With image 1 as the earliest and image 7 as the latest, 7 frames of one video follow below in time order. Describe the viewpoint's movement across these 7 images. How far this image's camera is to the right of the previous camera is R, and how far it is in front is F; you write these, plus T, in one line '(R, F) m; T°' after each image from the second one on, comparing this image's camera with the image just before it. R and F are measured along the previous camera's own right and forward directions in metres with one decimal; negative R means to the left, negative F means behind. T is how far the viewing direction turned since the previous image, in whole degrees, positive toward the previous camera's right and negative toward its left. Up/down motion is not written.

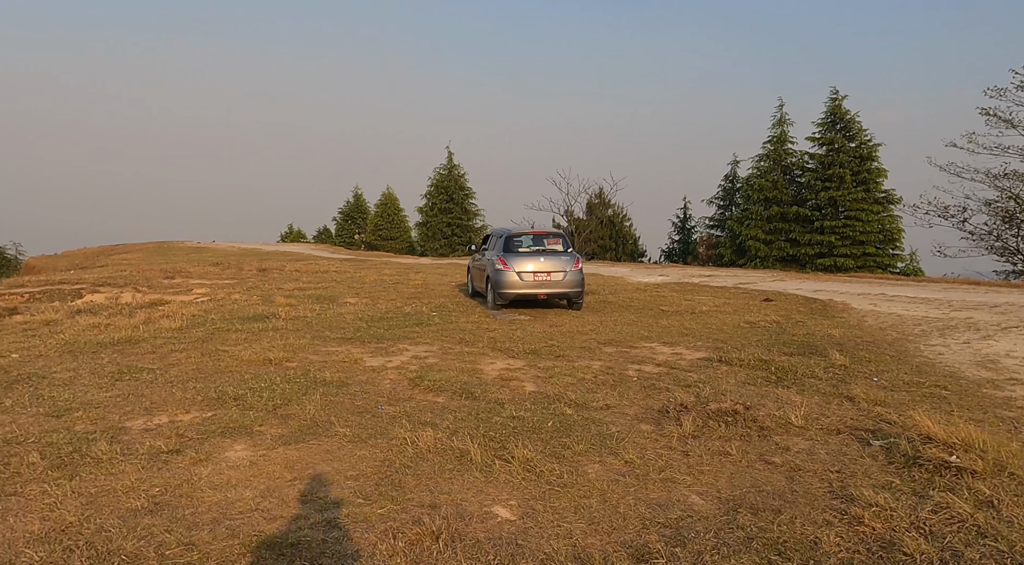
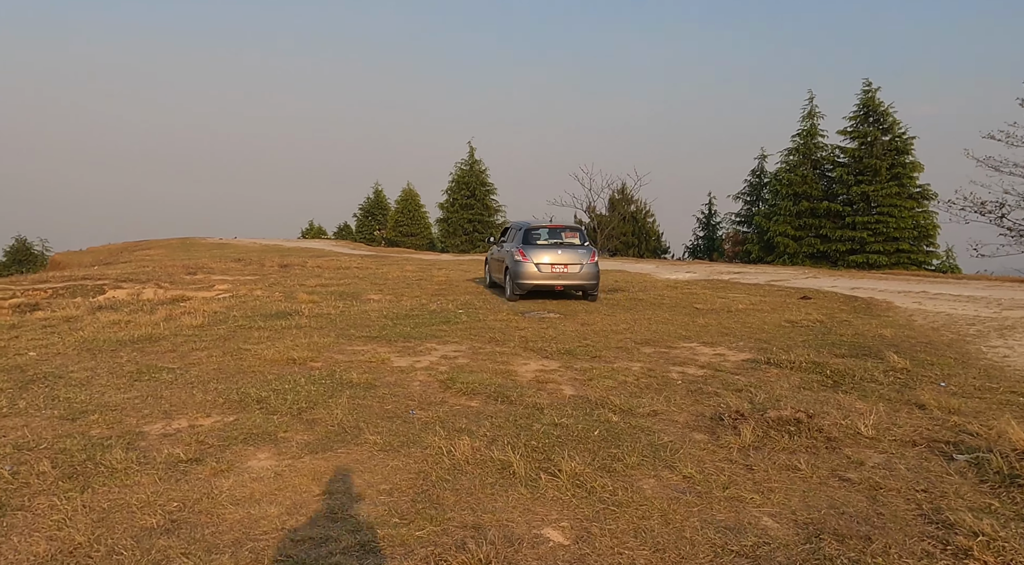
(-0.1, +0.4) m; -1°
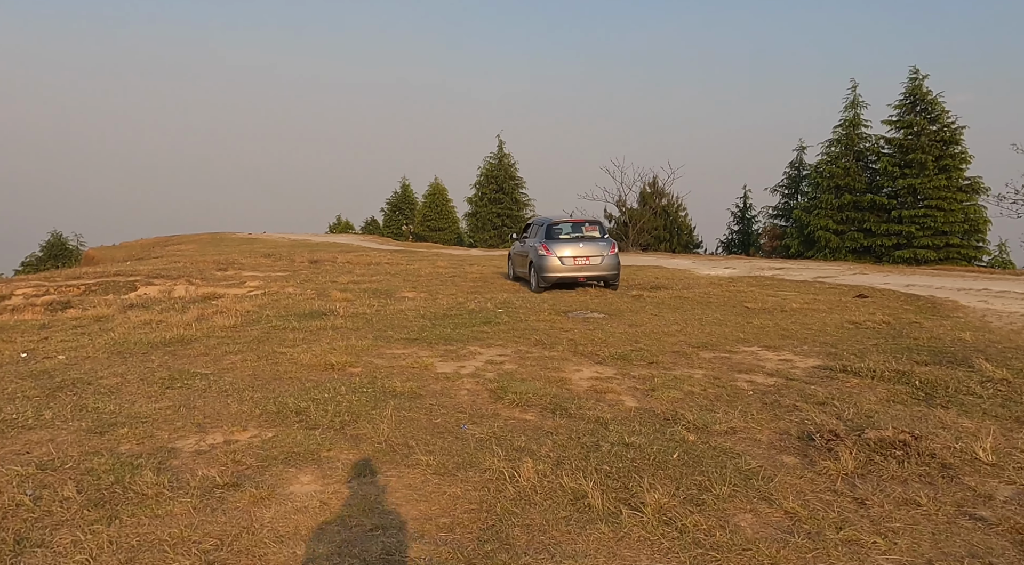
(-0.2, +0.5) m; -2°
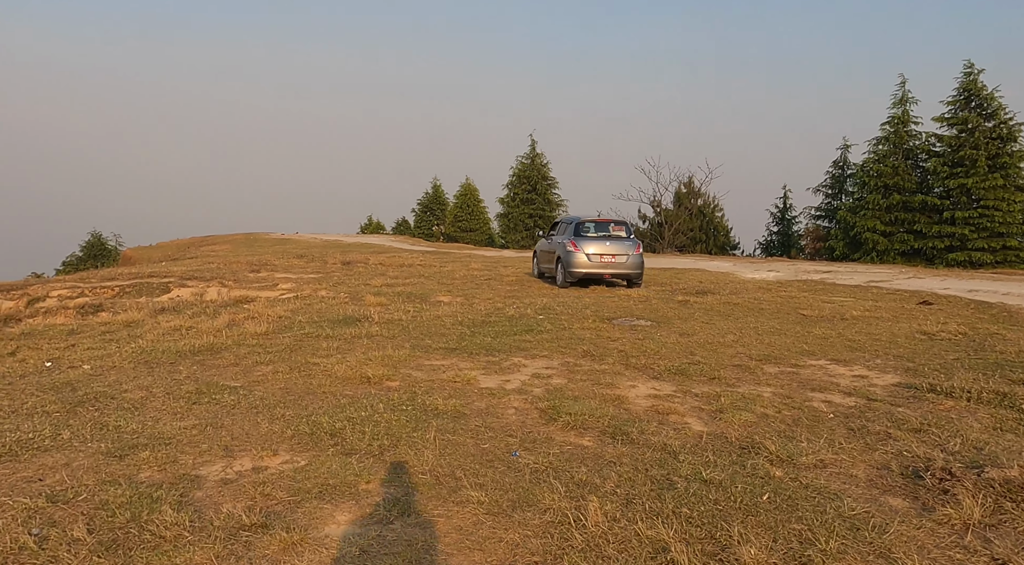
(-0.2, +0.5) m; -2°
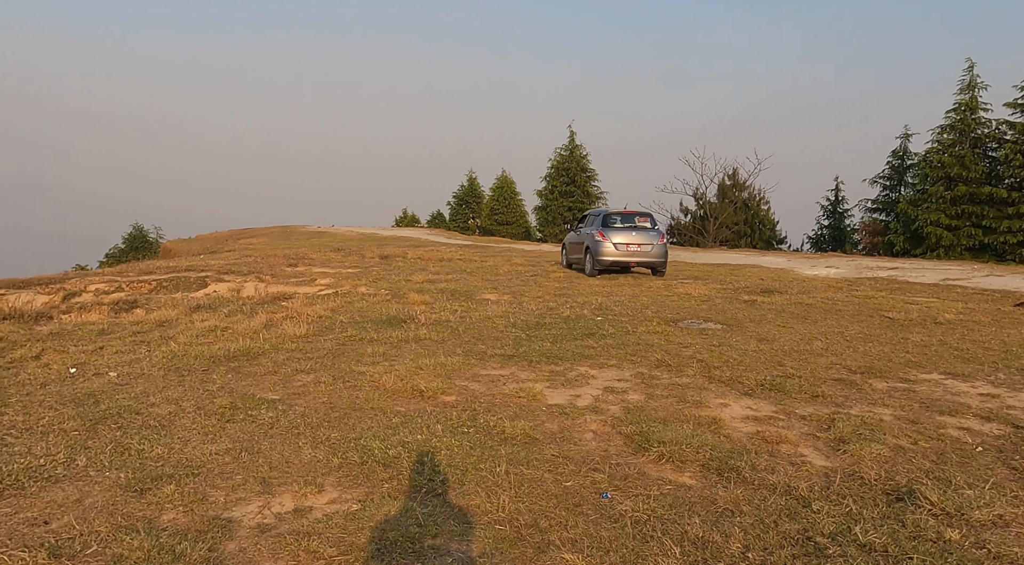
(-0.3, +0.8) m; -2°
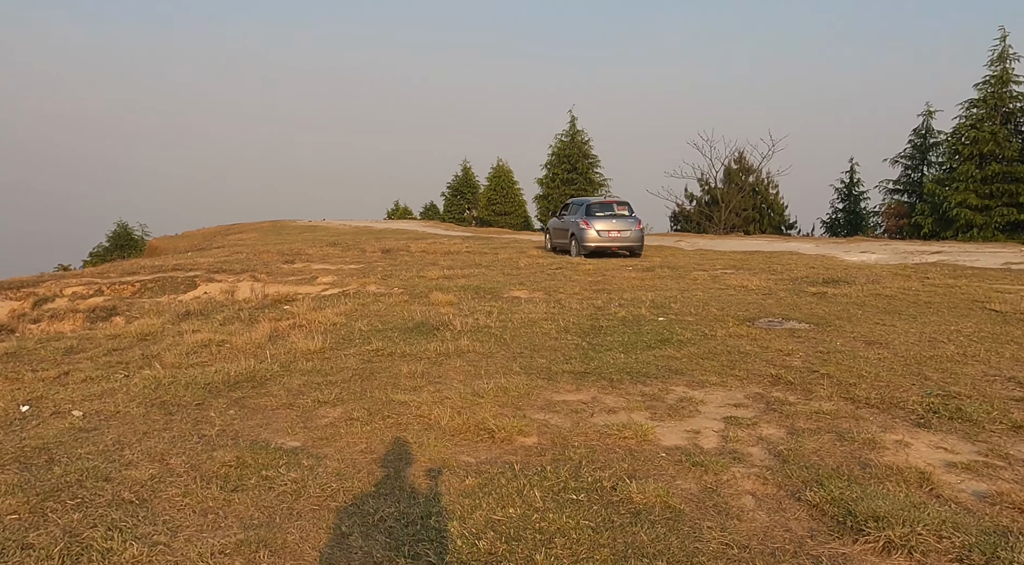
(-0.6, +1.5) m; +1°
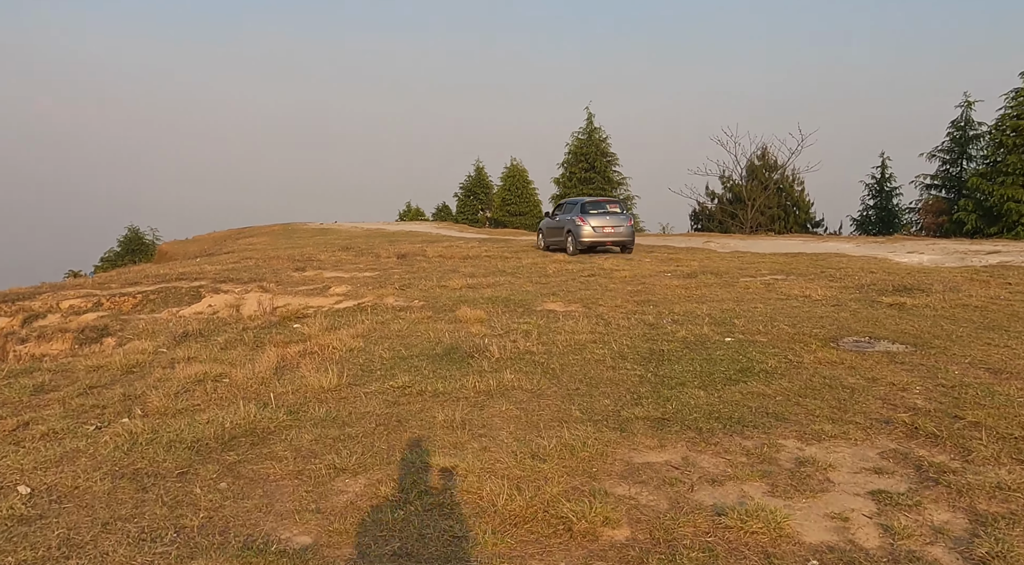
(-0.3, +1.2) m; -1°
